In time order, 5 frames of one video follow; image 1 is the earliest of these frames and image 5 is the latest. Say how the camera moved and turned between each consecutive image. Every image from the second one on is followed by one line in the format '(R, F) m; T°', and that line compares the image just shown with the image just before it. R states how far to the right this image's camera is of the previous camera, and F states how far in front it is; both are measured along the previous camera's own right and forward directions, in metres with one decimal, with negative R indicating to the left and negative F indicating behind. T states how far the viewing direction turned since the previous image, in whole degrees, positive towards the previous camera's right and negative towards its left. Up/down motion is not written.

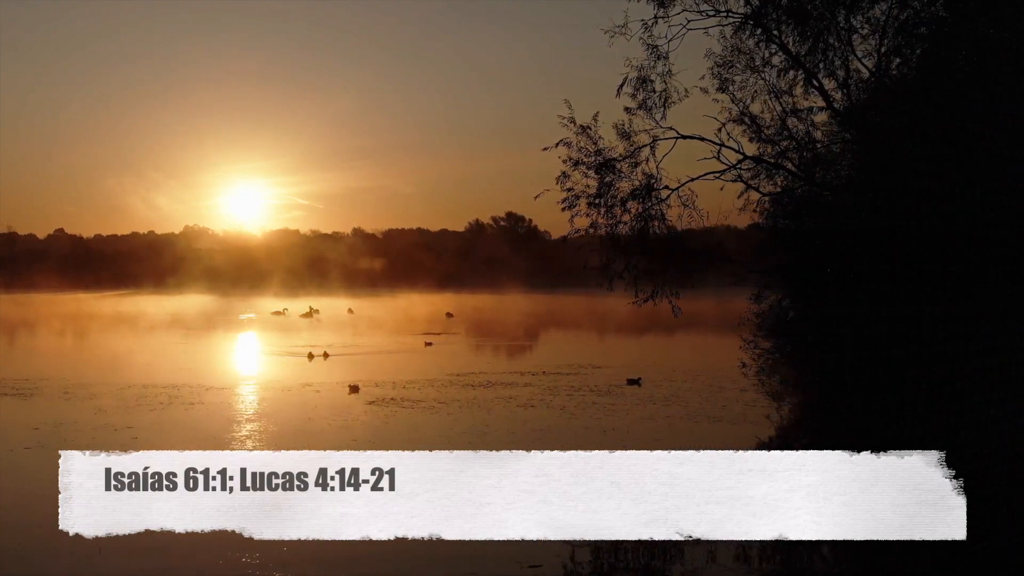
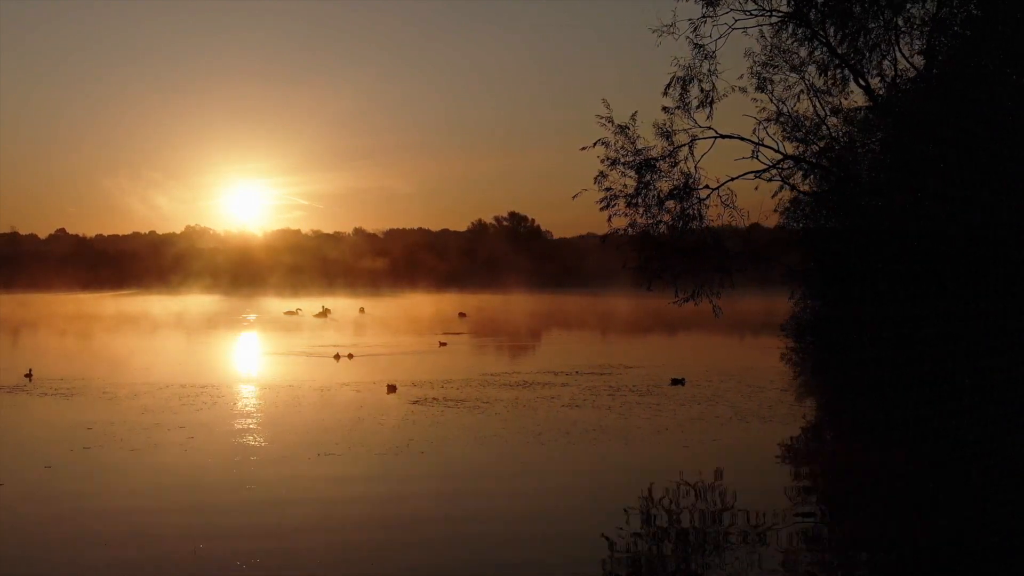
(-0.5, 0.0) m; 0°
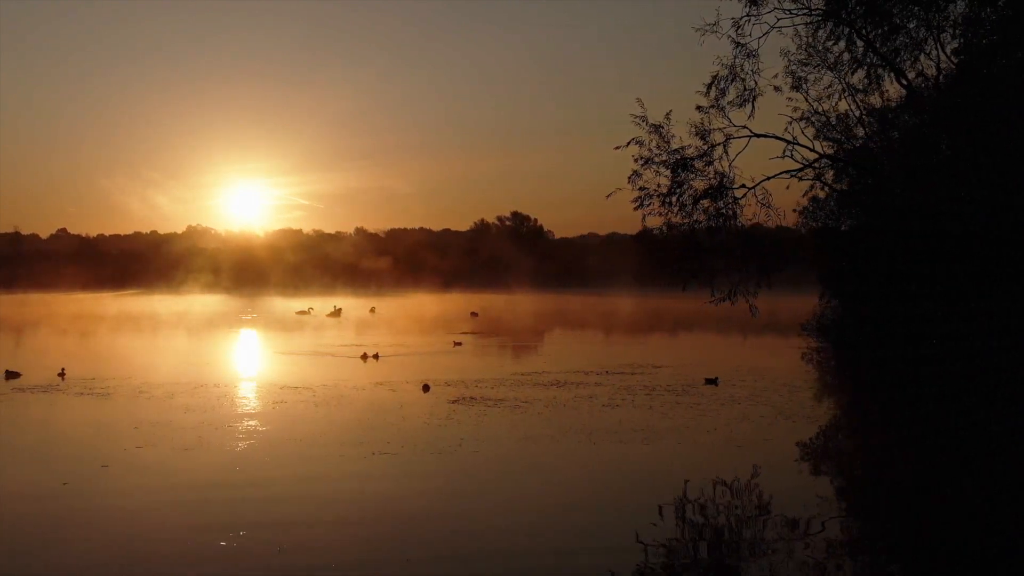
(-0.4, 0.0) m; 0°
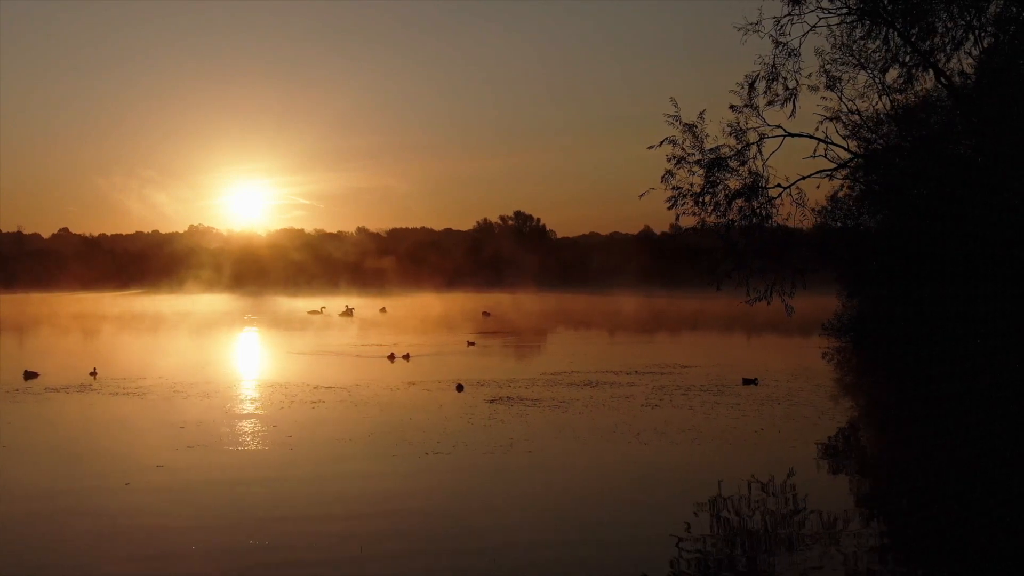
(-0.4, 0.0) m; 0°
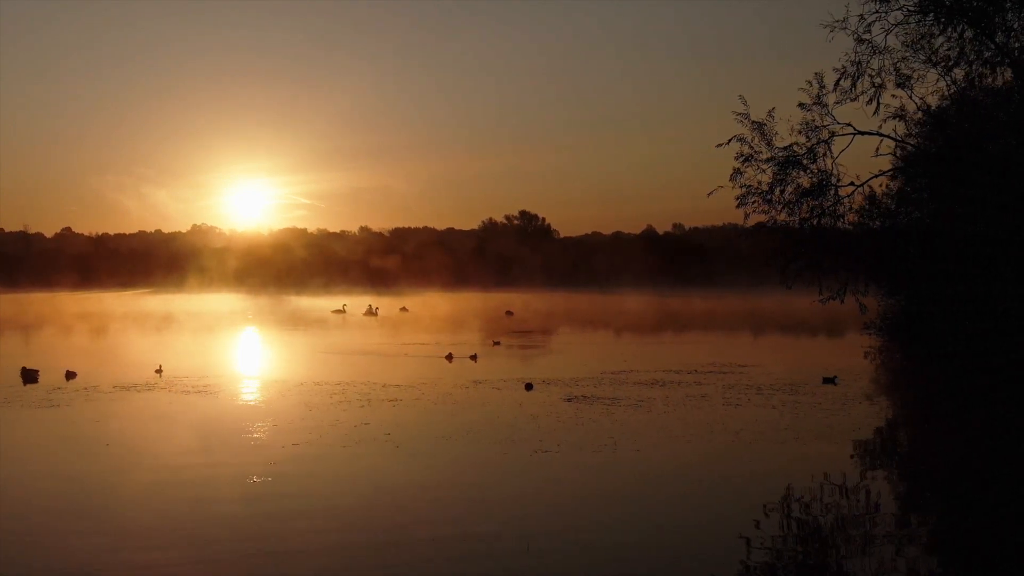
(-0.9, 0.0) m; 0°
